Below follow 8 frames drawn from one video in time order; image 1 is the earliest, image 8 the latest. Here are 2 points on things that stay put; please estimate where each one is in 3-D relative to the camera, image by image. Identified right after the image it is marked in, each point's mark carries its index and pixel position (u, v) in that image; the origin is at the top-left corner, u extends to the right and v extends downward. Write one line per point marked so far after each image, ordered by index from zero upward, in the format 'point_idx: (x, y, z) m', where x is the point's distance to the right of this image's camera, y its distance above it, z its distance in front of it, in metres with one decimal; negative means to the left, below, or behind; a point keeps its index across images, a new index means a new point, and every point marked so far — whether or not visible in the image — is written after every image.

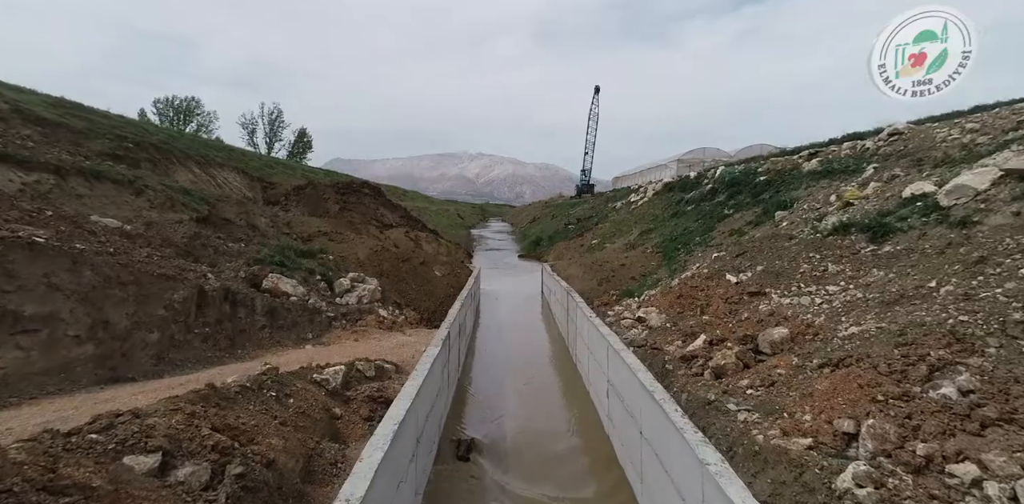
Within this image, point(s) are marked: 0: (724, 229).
0: (+6.3, +0.6, +14.4) m
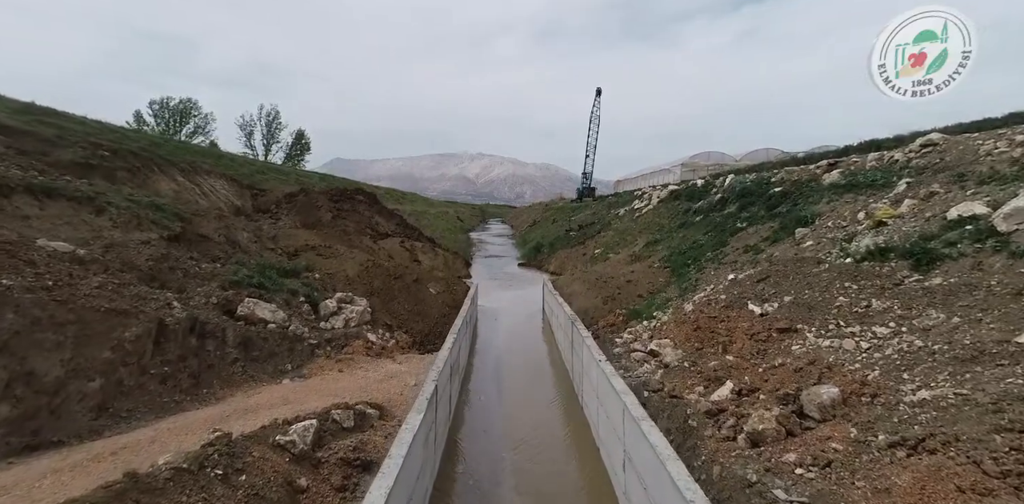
0: (+6.3, +0.2, +13.5) m
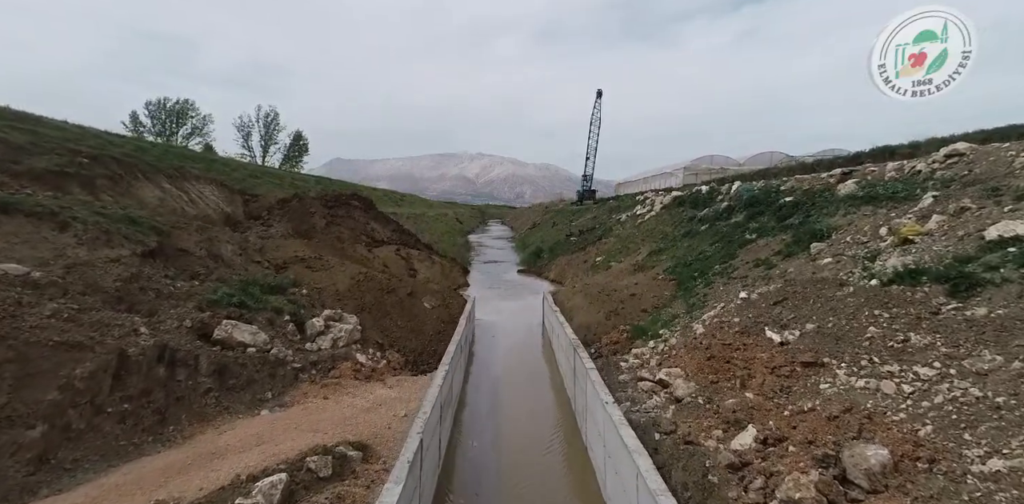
0: (+6.3, -0.2, +12.9) m
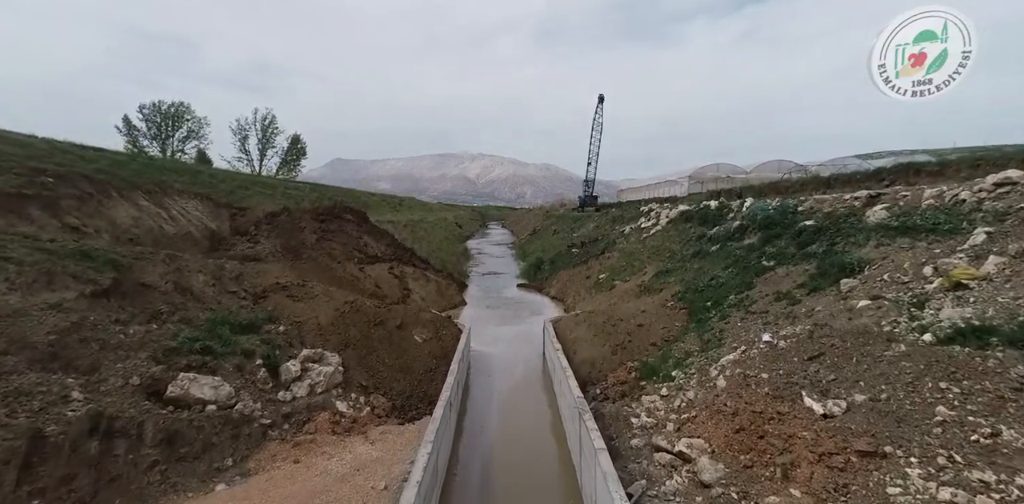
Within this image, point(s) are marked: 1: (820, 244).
0: (+6.2, -0.9, +11.8) m
1: (+7.8, +0.2, +12.2) m
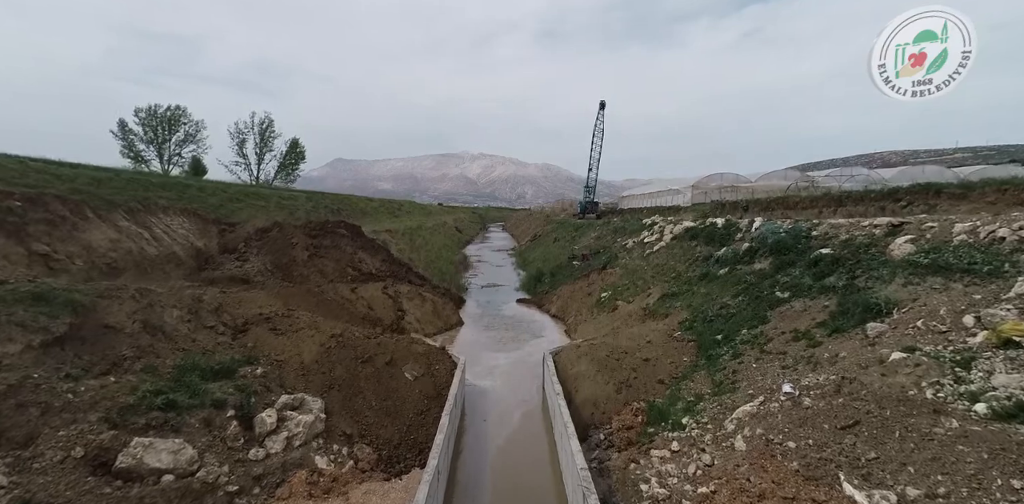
0: (+6.2, -1.7, +11.0) m
1: (+7.7, -0.6, +11.4) m
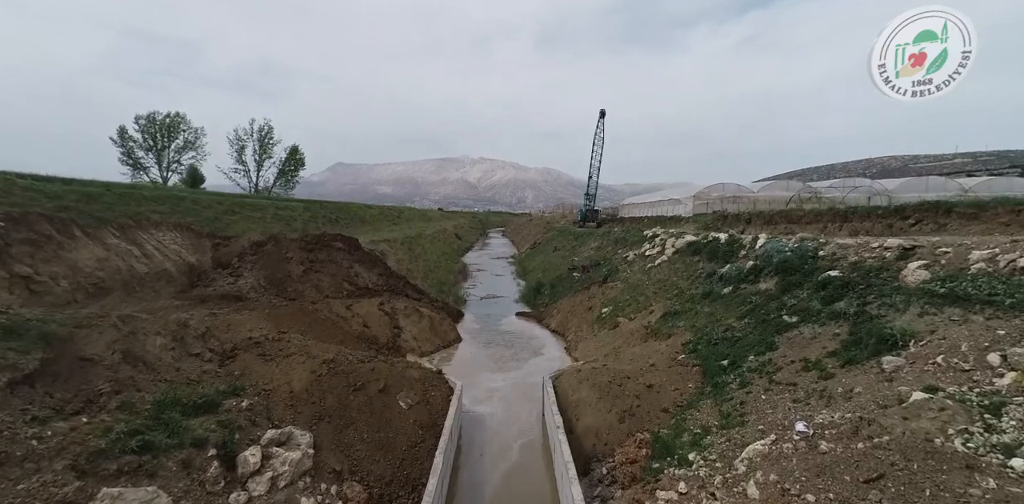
0: (+6.1, -2.3, +10.6) m
1: (+7.7, -1.1, +11.0) m
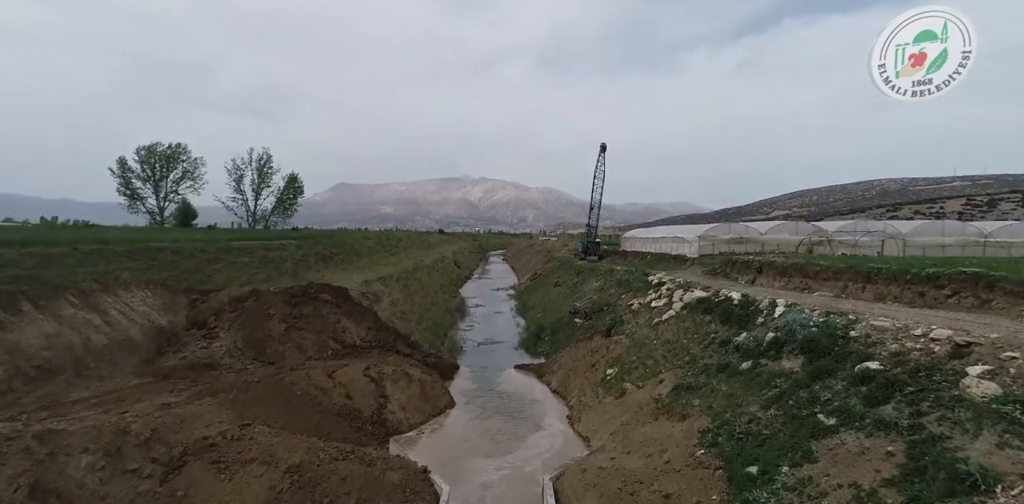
0: (+6.0, -4.2, +8.9) m
1: (+7.6, -3.1, +9.4) m
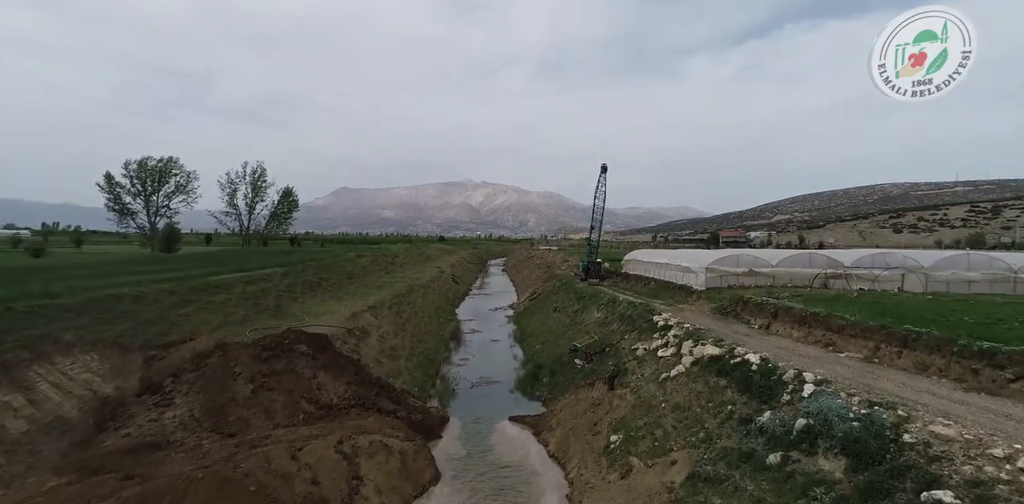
0: (+5.7, -6.0, +6.7) m
1: (+7.3, -5.0, +7.2) m
